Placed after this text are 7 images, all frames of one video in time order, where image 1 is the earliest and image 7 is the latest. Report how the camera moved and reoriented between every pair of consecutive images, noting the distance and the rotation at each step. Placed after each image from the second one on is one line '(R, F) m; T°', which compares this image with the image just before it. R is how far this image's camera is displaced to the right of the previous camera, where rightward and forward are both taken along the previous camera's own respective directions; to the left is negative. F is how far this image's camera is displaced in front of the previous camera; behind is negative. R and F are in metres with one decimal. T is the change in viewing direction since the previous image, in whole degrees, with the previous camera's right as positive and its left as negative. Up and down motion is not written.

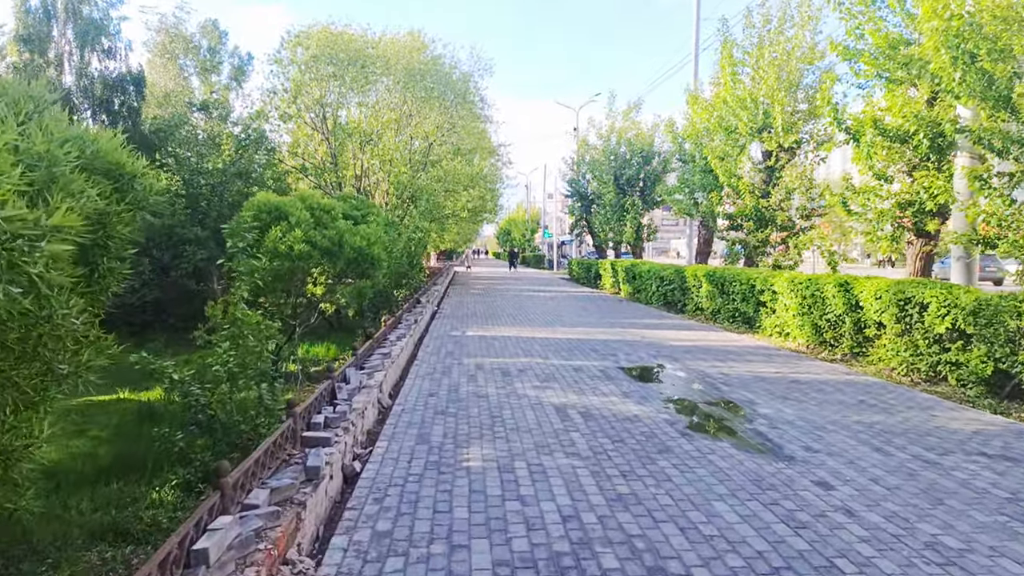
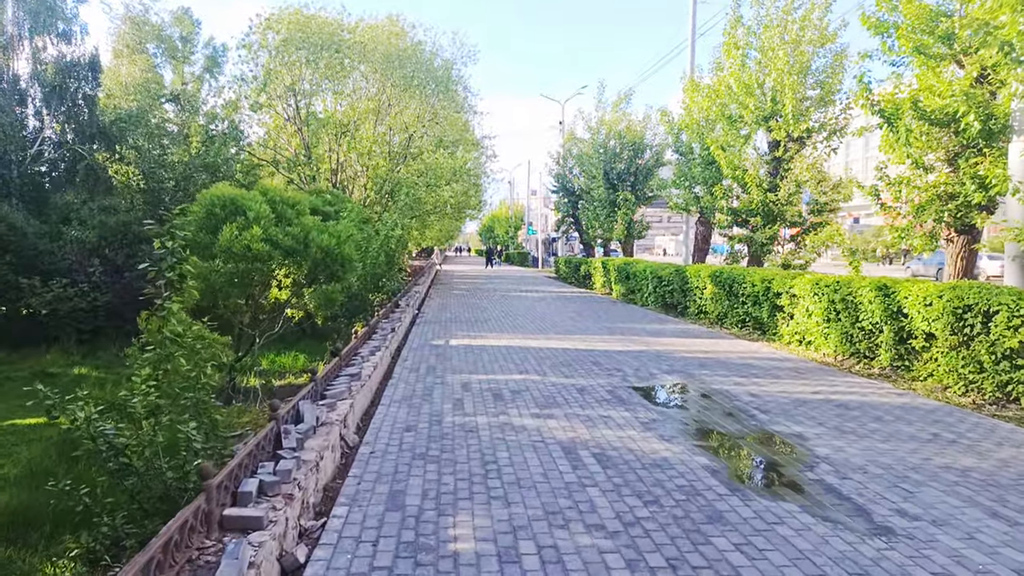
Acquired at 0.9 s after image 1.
(-0.1, +1.4) m; +1°
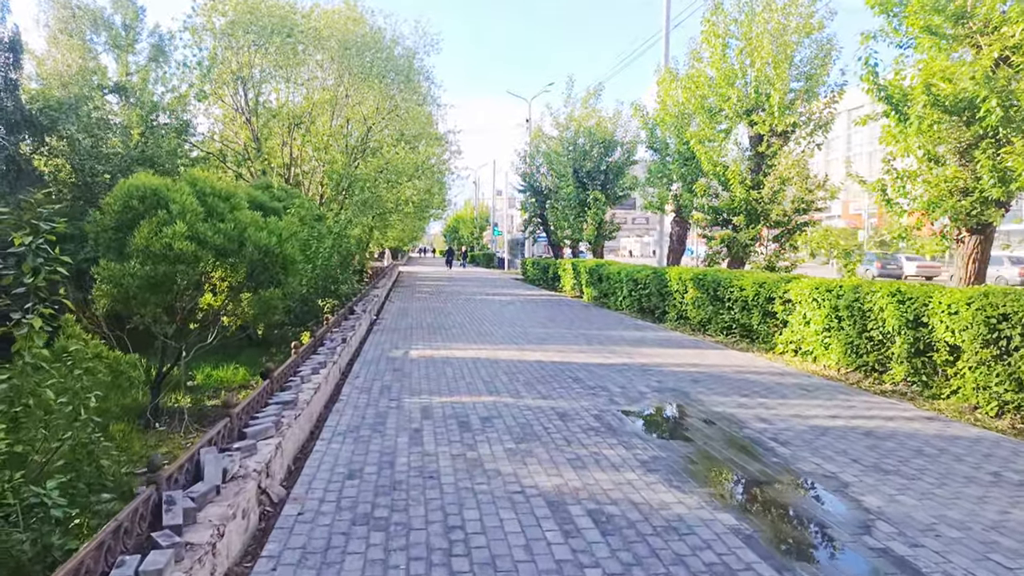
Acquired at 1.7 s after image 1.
(0.0, +1.2) m; +3°
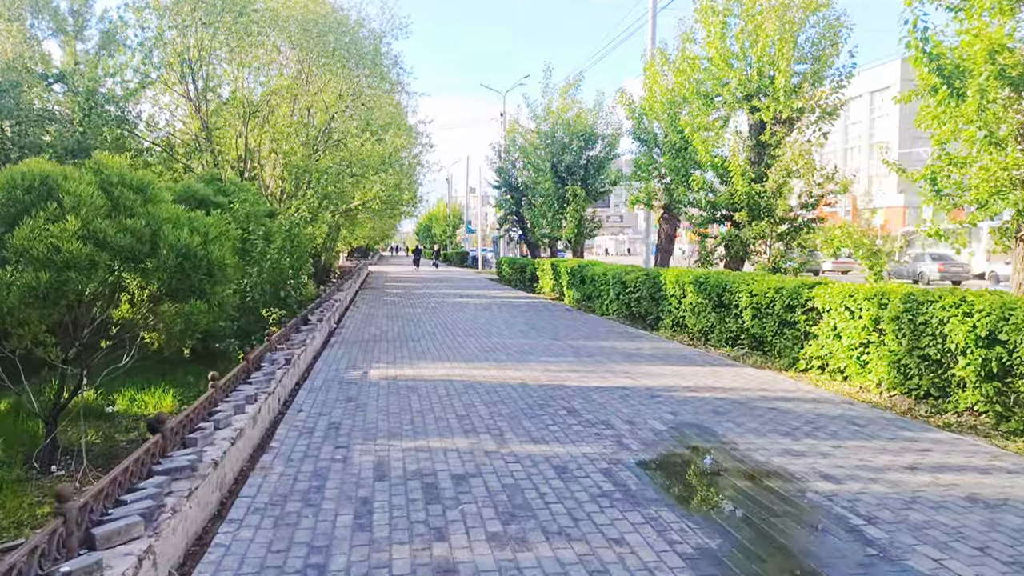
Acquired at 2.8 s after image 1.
(-0.1, +1.6) m; +2°
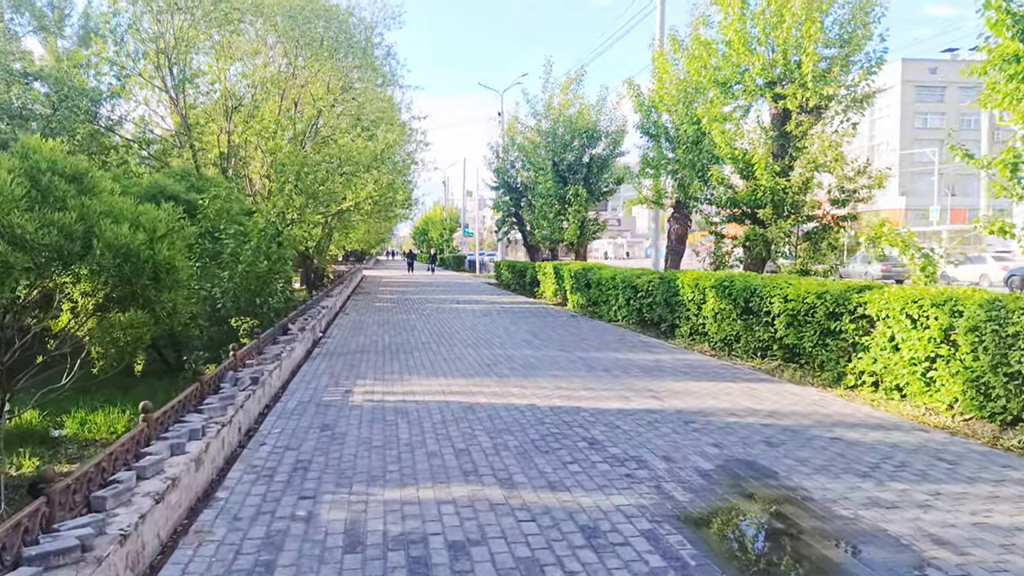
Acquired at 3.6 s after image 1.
(-0.1, +1.2) m; 0°
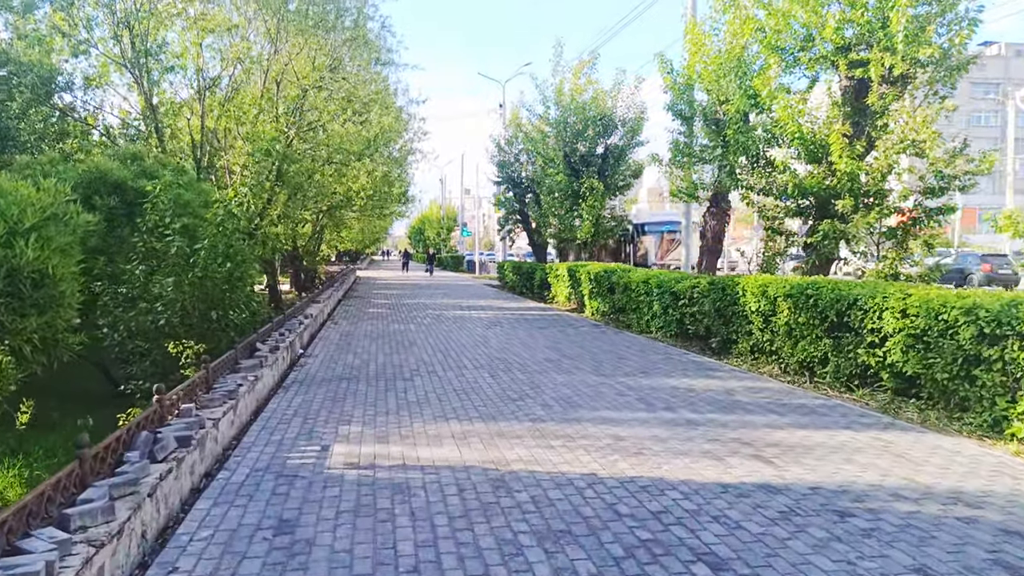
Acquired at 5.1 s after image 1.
(-0.3, +2.1) m; 0°
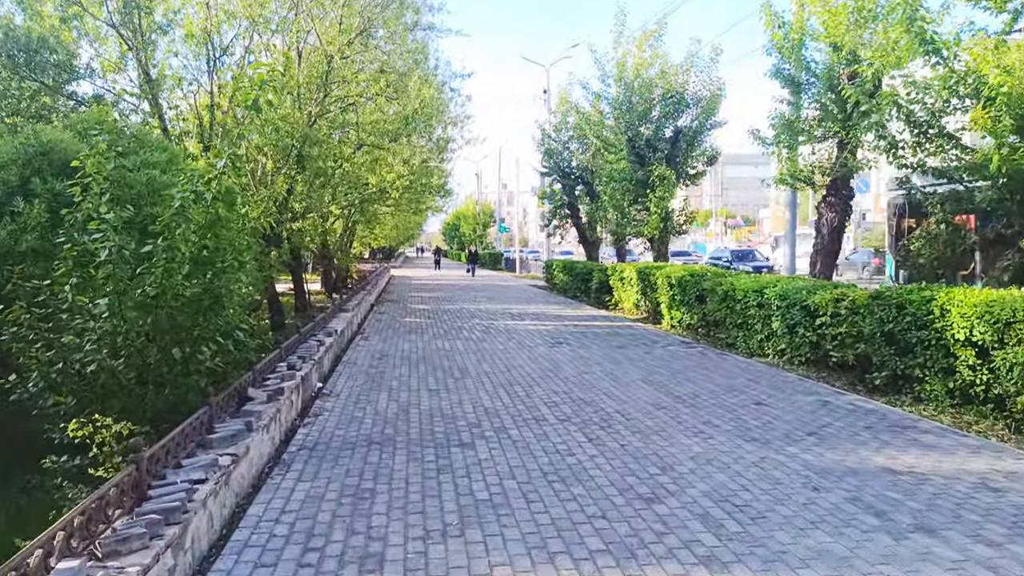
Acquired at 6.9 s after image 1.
(-0.6, +2.7) m; -2°
